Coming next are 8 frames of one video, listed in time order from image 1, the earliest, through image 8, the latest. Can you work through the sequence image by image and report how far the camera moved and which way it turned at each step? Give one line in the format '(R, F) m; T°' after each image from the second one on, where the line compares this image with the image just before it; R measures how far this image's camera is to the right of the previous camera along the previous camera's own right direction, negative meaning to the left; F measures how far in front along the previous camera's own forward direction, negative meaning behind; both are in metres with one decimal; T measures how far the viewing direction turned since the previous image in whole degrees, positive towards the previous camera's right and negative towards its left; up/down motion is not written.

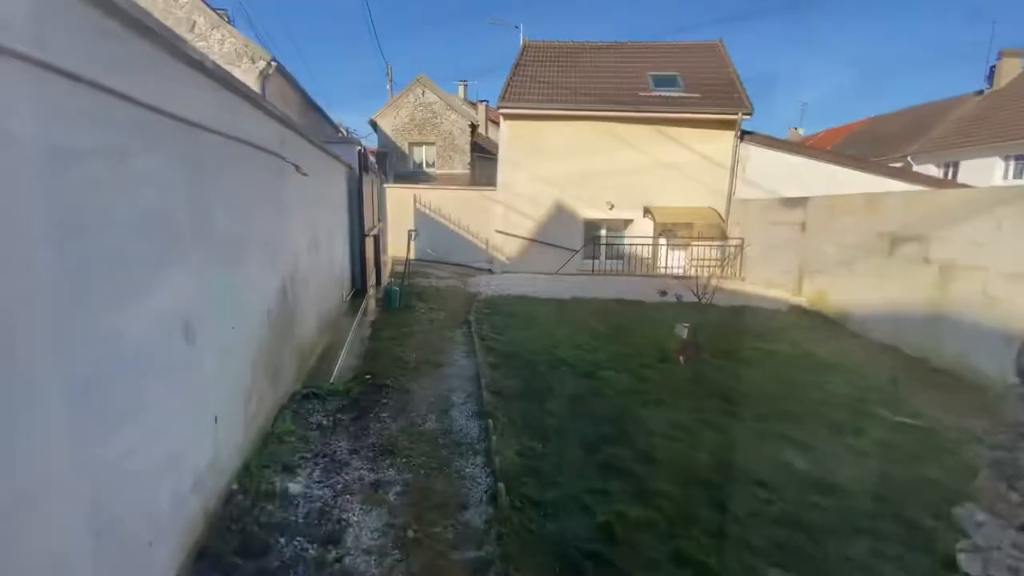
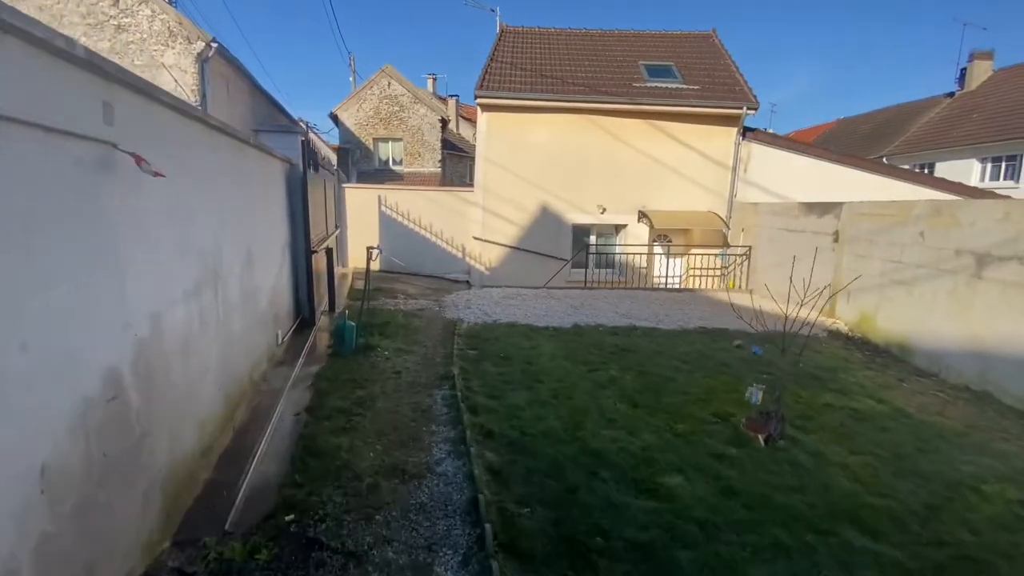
(-0.3, +1.8) m; +4°
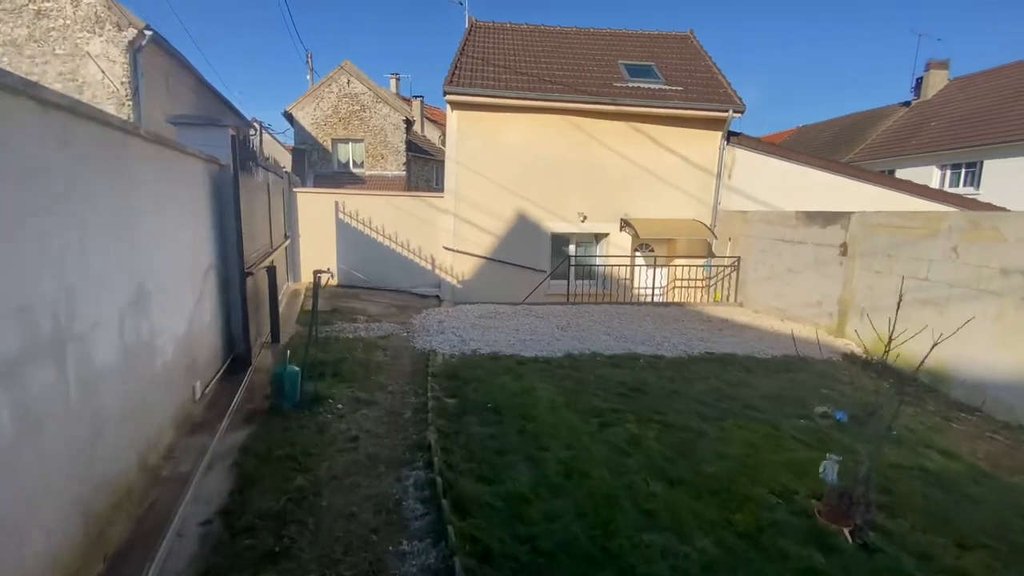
(-0.2, +1.1) m; +4°
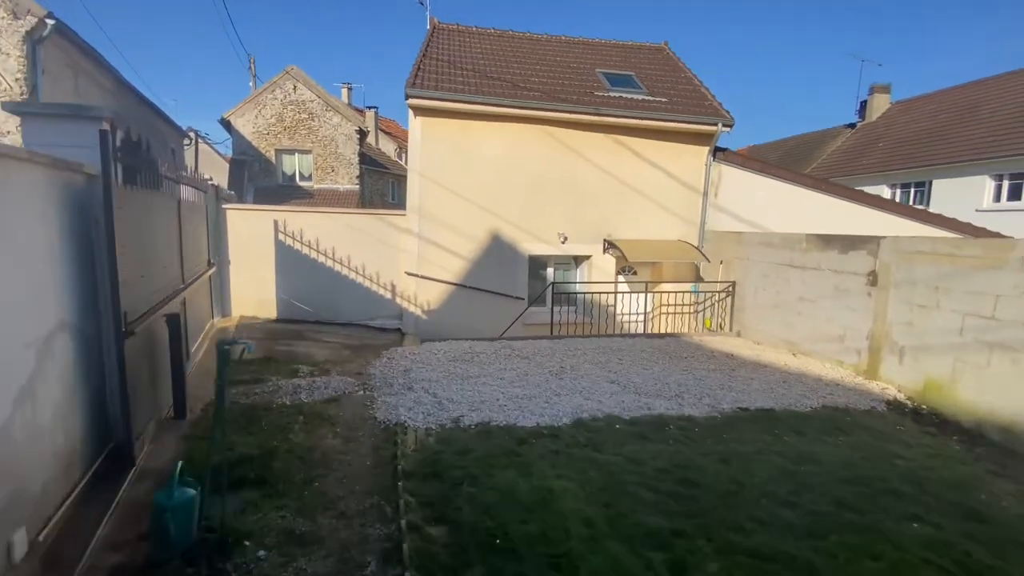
(-0.4, +1.5) m; +5°
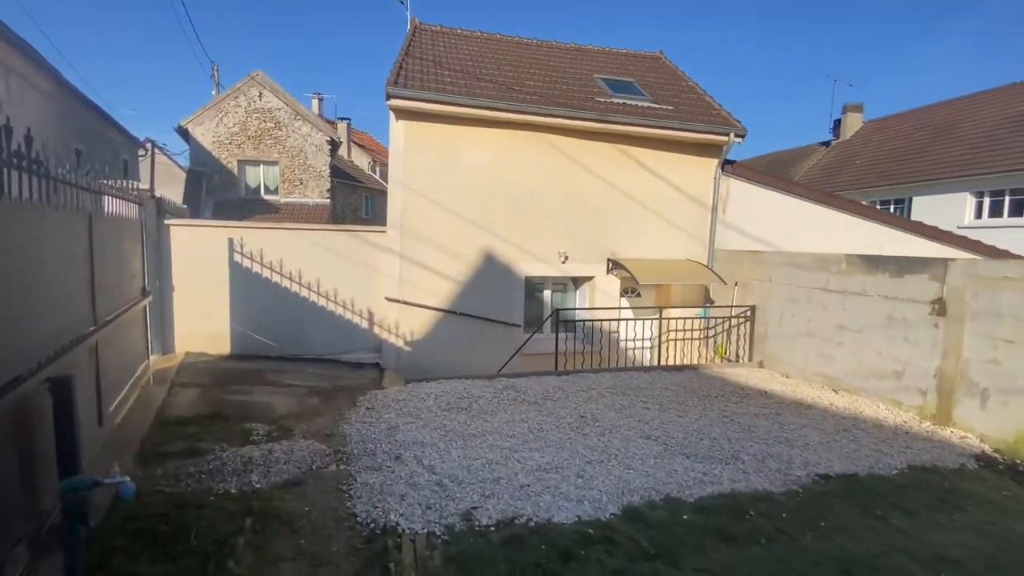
(-0.4, +1.2) m; +3°
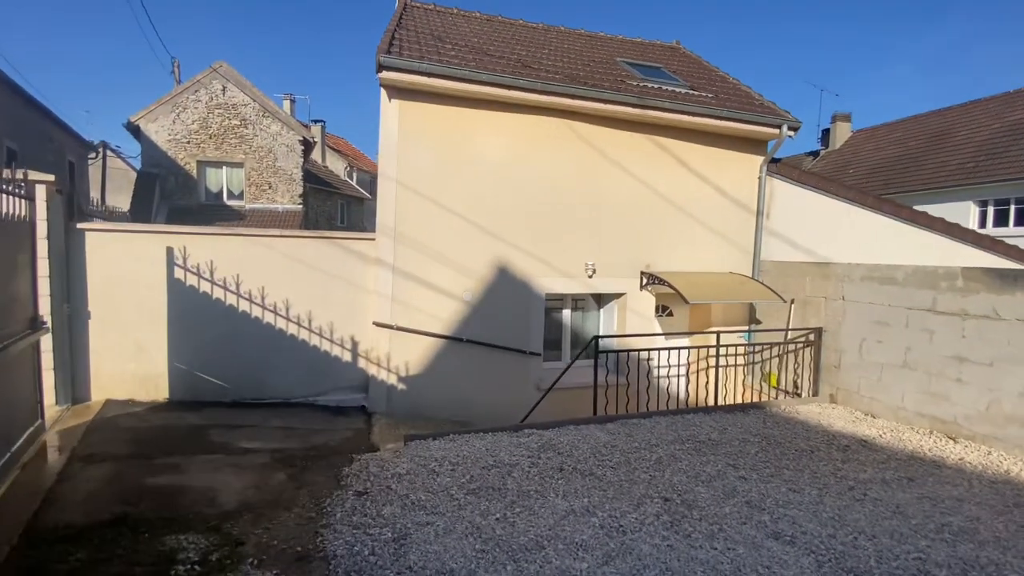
(-0.7, +1.7) m; +3°
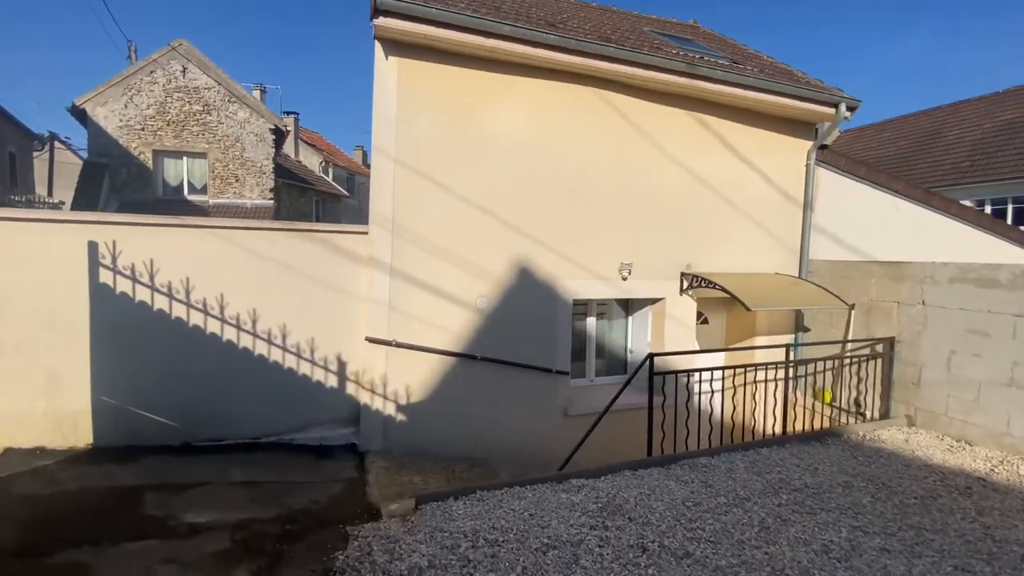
(-0.6, +1.4) m; +3°
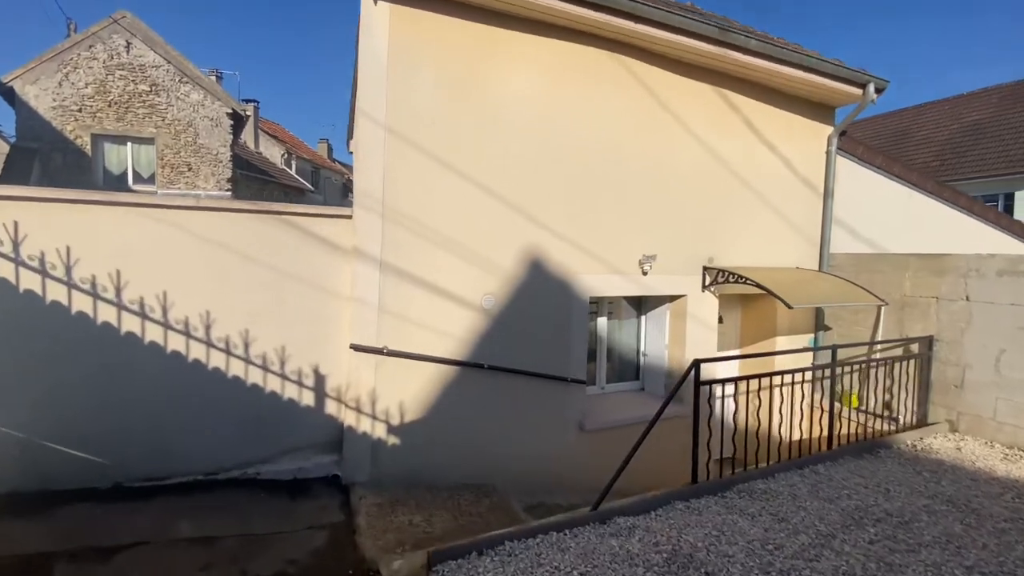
(-0.5, +0.9) m; +4°
